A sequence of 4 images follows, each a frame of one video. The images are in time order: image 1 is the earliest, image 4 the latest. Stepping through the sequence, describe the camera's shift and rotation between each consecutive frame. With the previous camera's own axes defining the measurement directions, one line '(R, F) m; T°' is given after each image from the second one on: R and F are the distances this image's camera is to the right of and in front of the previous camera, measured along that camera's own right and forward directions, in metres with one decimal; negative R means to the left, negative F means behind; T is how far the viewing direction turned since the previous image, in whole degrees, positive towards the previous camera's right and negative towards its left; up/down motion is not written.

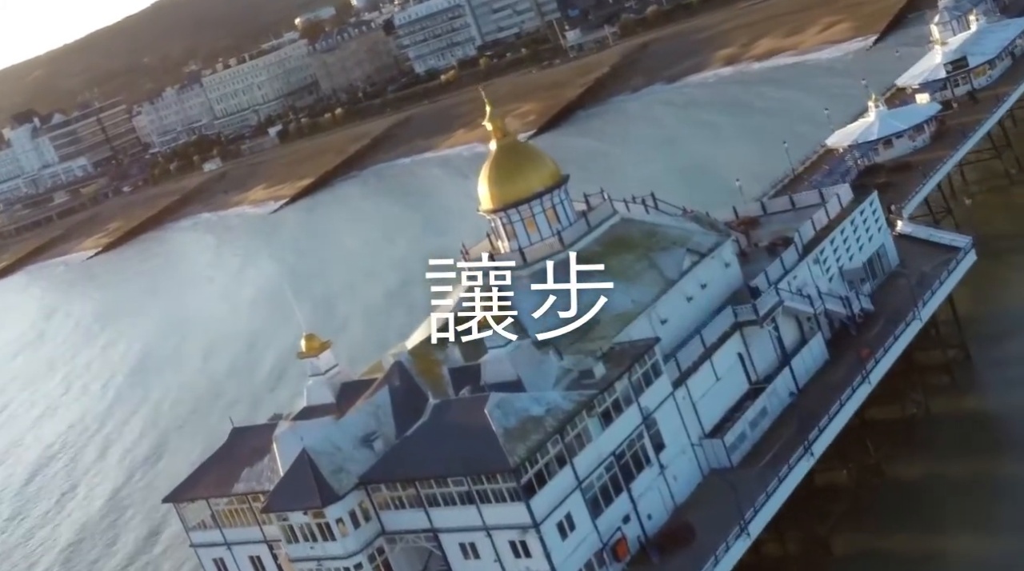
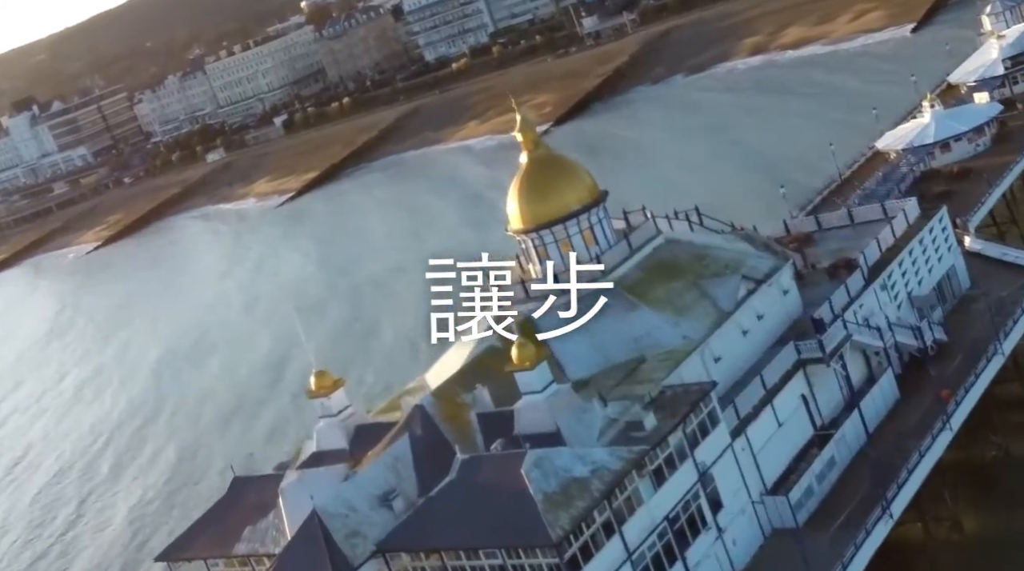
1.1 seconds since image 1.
(-0.3, +2.1) m; 0°
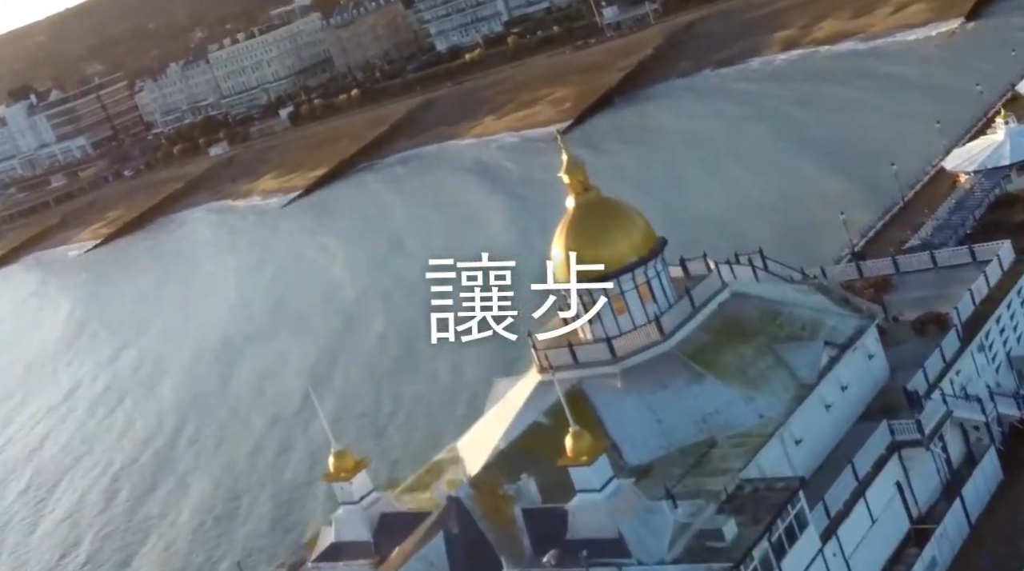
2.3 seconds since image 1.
(-0.4, +2.2) m; 0°
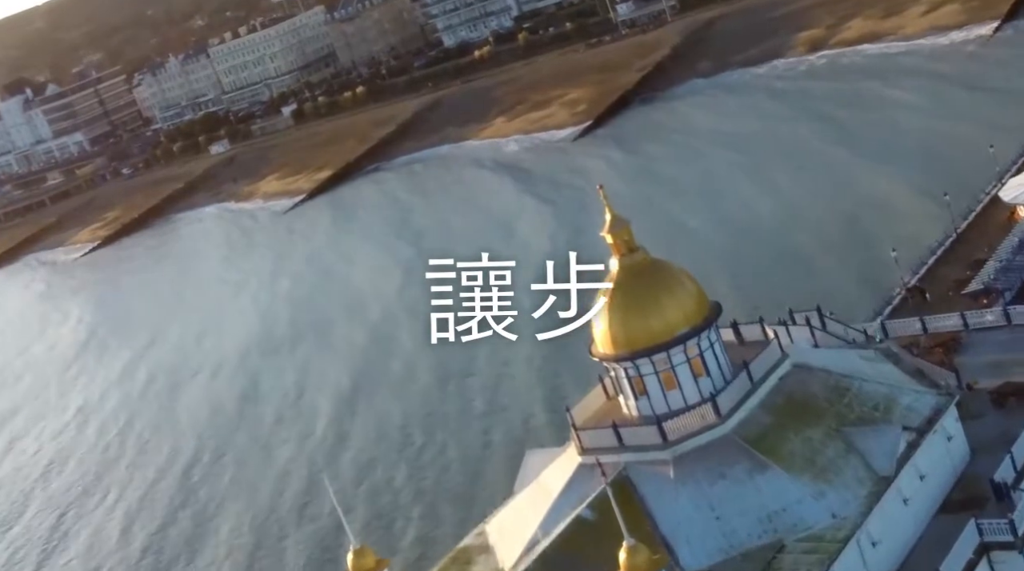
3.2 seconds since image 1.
(-0.4, +1.6) m; 0°
